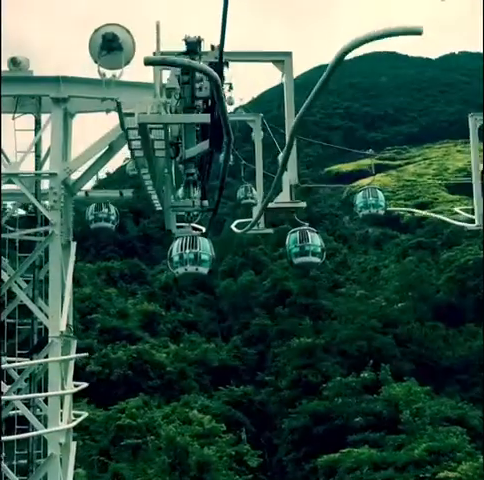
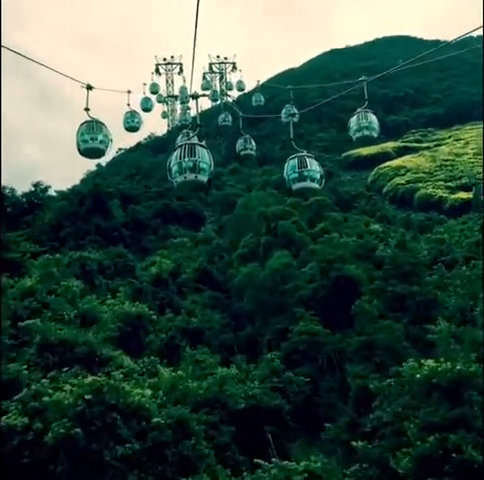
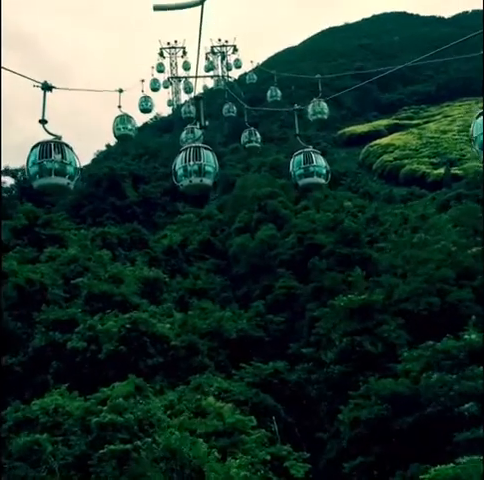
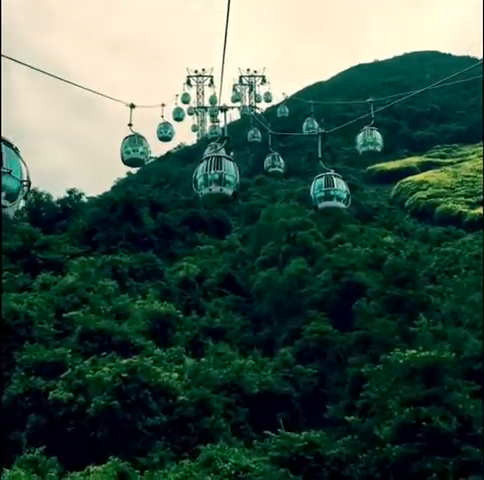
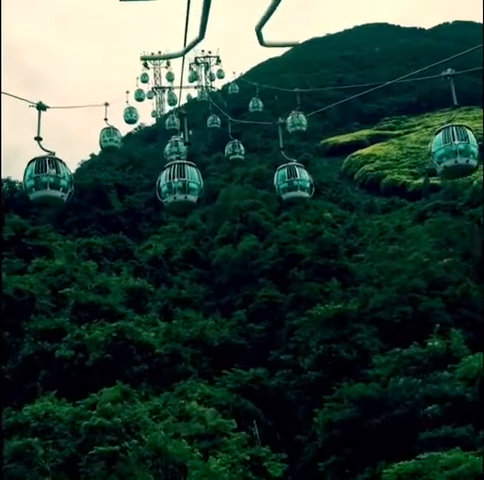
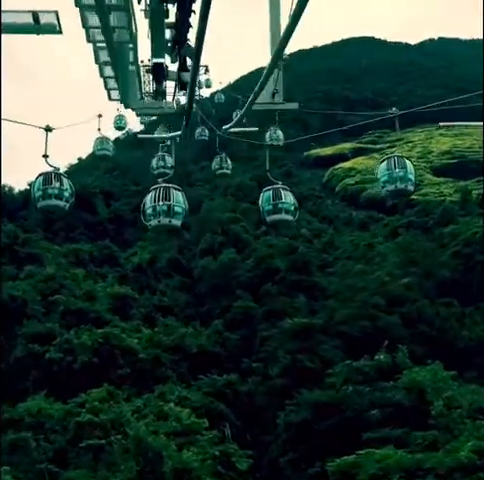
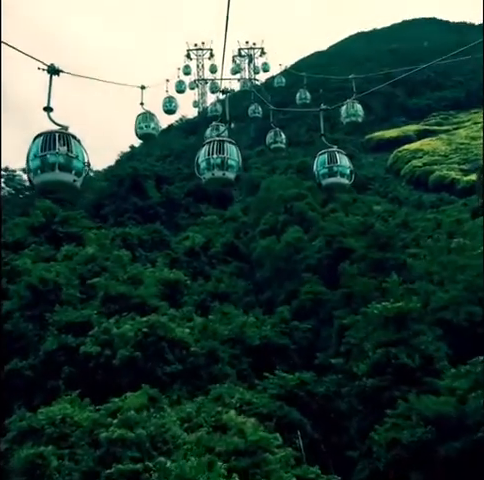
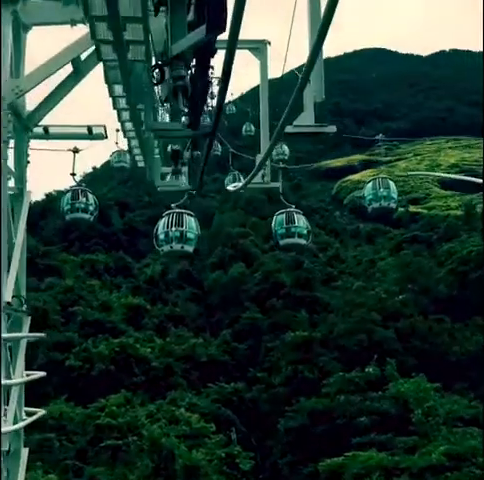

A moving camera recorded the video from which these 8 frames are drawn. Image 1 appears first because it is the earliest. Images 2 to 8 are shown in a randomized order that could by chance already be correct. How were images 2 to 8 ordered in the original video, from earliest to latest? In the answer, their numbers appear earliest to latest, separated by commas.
8, 6, 5, 3, 7, 4, 2
